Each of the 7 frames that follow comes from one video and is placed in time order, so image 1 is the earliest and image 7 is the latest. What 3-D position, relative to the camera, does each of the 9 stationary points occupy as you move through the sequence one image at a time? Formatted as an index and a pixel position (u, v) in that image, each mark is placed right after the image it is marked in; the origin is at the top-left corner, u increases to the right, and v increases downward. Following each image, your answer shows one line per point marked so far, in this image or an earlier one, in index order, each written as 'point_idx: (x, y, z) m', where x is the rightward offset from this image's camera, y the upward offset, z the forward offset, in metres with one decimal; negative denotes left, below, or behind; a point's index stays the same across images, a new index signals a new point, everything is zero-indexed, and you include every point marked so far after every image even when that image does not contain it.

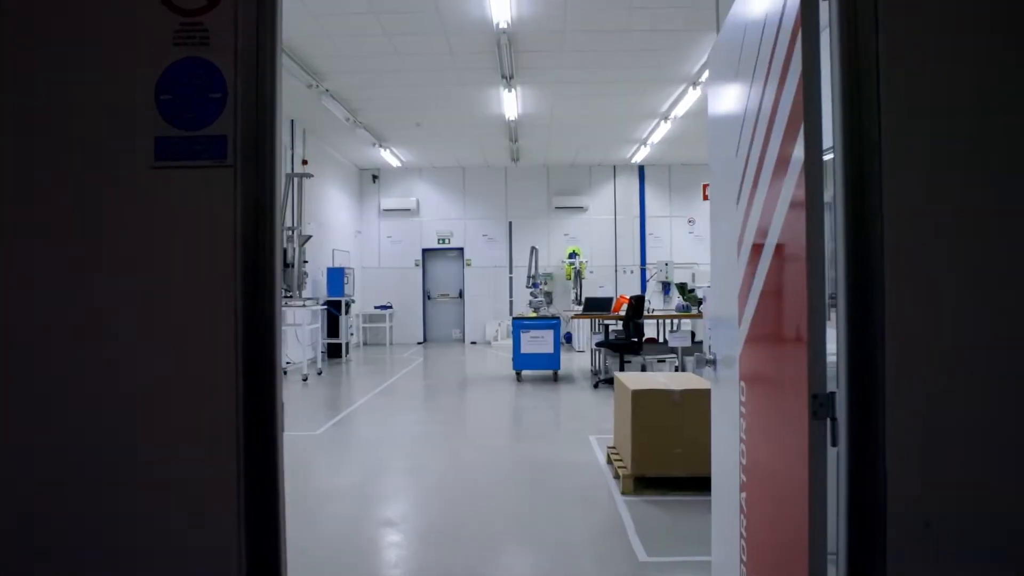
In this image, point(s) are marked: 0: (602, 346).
0: (+0.8, -0.5, +6.6) m
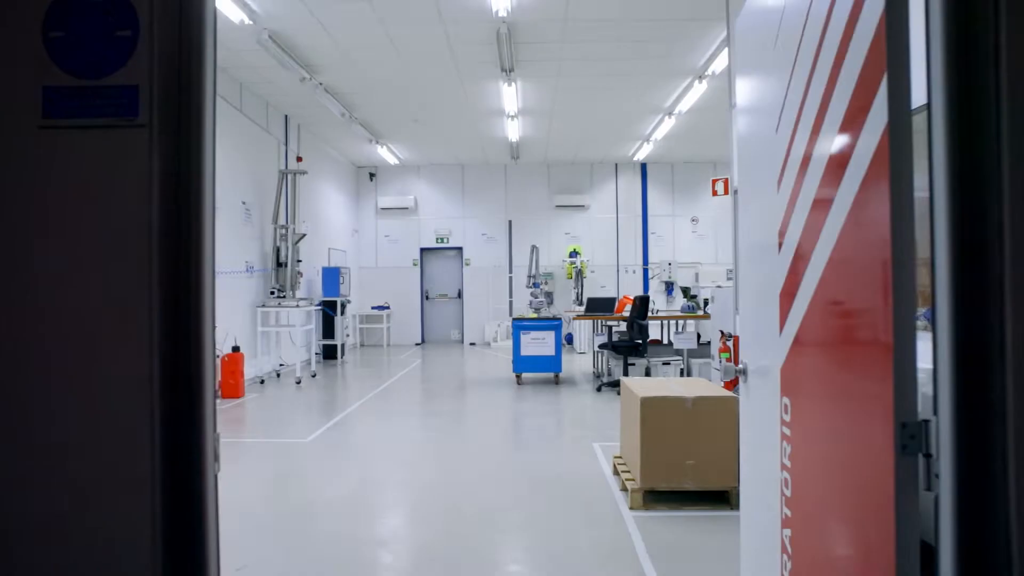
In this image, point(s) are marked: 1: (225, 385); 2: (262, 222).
0: (+0.8, -0.5, +6.4) m
1: (-2.4, -0.8, +6.1) m
2: (-2.5, +0.7, +7.2) m
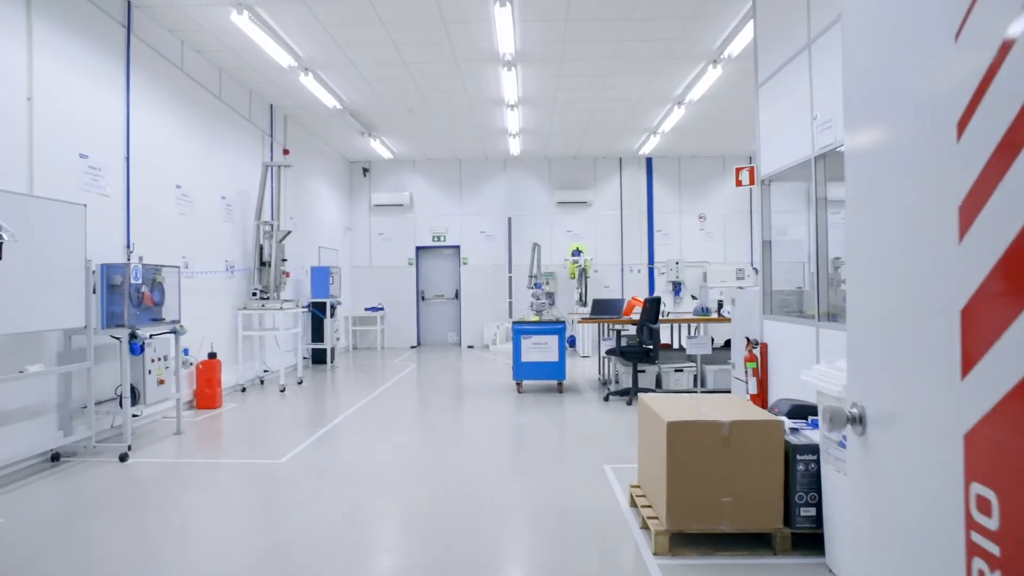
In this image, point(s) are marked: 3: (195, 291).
0: (+0.8, -0.5, +5.9) m
1: (-2.4, -0.8, +5.6) m
2: (-2.5, +0.6, +6.8) m
3: (-2.4, 0.0, +5.7) m
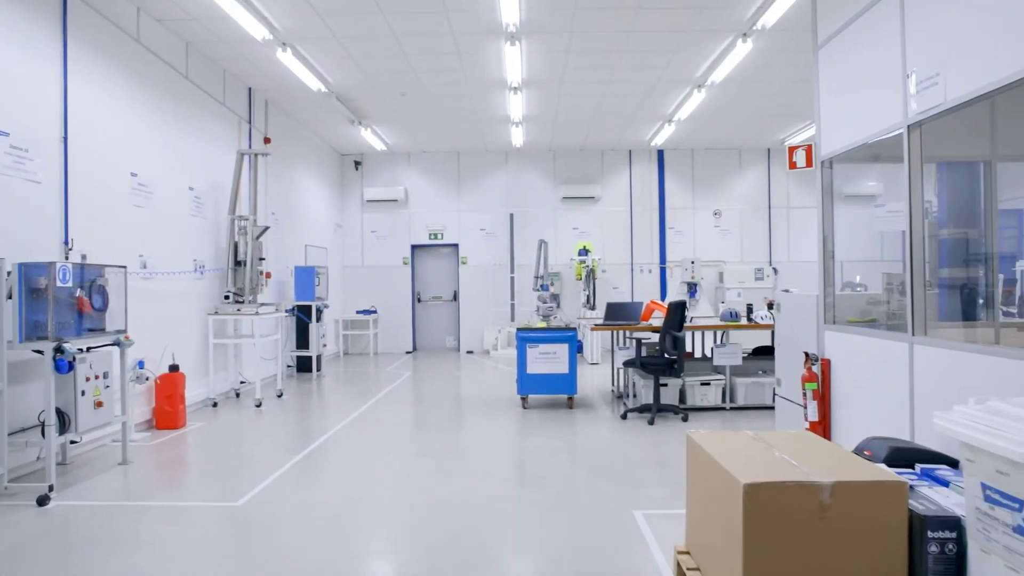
0: (+0.8, -0.5, +5.2) m
1: (-2.3, -0.8, +4.9) m
2: (-2.4, +0.6, +6.0) m
3: (-2.4, 0.0, +5.0) m
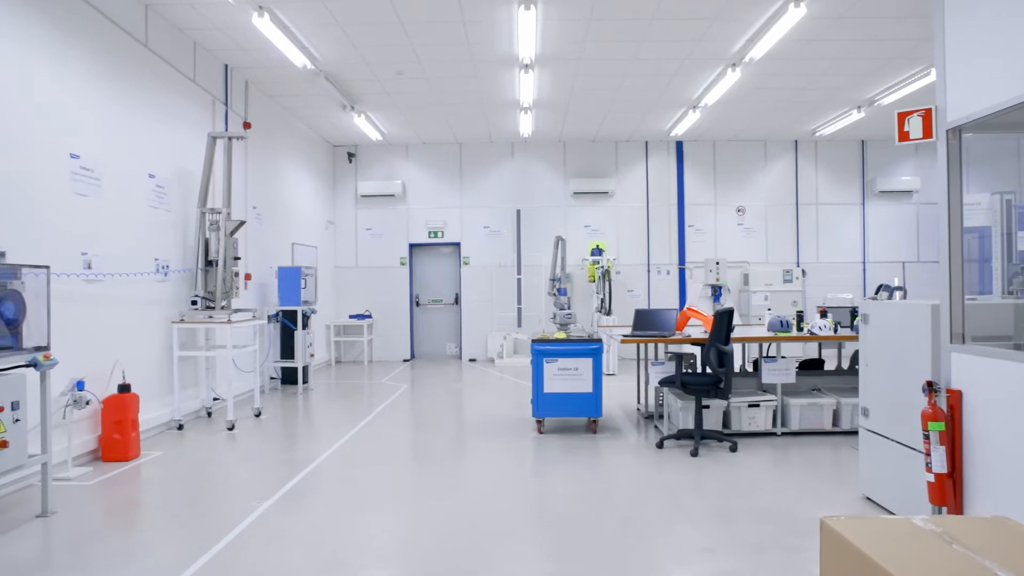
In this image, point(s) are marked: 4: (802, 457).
0: (+0.9, -0.6, +4.4) m
1: (-2.2, -0.9, +4.1) m
2: (-2.3, +0.6, +5.2) m
3: (-2.3, -0.1, +4.2) m
4: (+1.7, -1.0, +4.3) m
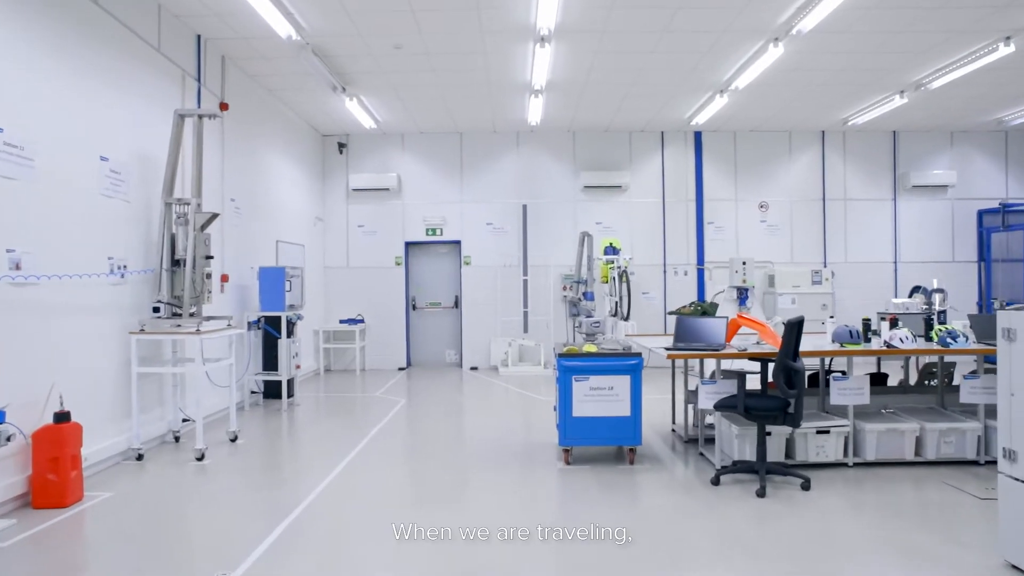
0: (+1.1, -0.6, +3.7) m
1: (-2.1, -0.9, +3.3) m
2: (-2.2, +0.6, +4.5) m
3: (-2.2, -0.1, +3.4) m
4: (+1.8, -1.0, +3.6) m
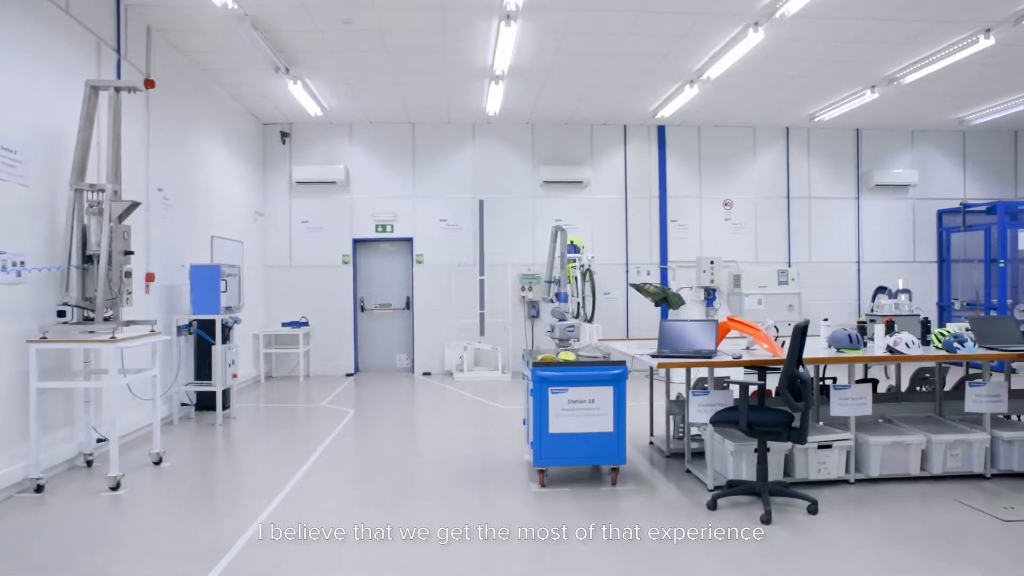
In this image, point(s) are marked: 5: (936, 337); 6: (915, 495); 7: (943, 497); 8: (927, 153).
0: (+0.9, -0.6, +3.3) m
1: (-2.2, -0.9, +2.7) m
2: (-2.4, +0.6, +3.8) m
3: (-2.3, -0.1, +2.7) m
4: (+1.7, -1.0, +3.3) m
5: (+2.3, -0.3, +4.0) m
6: (+1.9, -1.0, +3.5) m
7: (+2.0, -1.0, +3.5) m
8: (+5.0, +1.6, +8.9) m
